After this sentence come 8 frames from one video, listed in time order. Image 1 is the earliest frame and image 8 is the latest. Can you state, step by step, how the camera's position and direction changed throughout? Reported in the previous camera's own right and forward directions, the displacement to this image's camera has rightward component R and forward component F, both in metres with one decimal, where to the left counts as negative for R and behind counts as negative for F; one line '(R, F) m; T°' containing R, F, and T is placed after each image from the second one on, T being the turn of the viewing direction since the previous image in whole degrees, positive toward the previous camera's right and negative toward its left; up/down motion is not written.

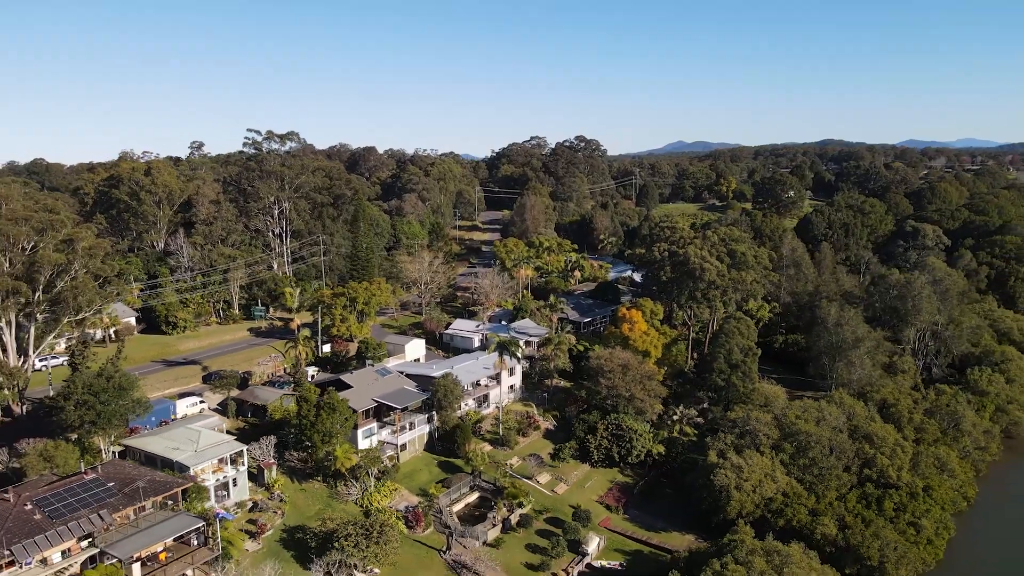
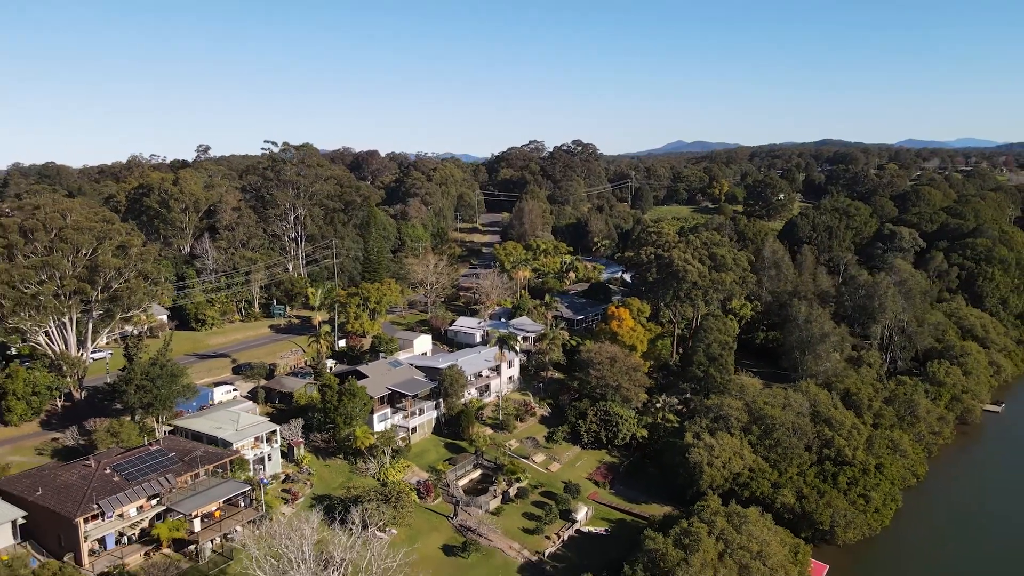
(0.0, -2.7) m; 0°
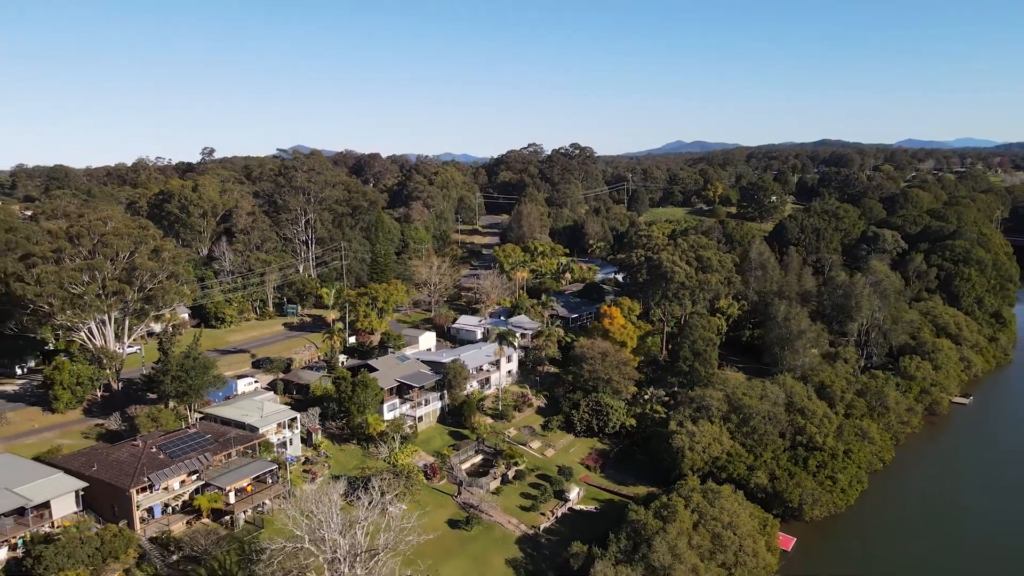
(0.0, -2.1) m; 0°
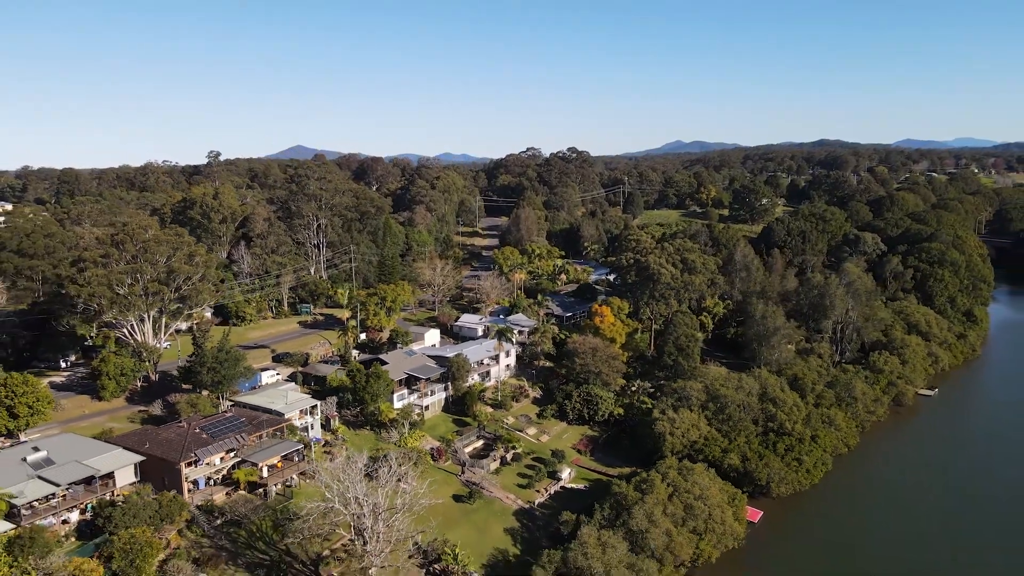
(+0.1, -2.7) m; 0°
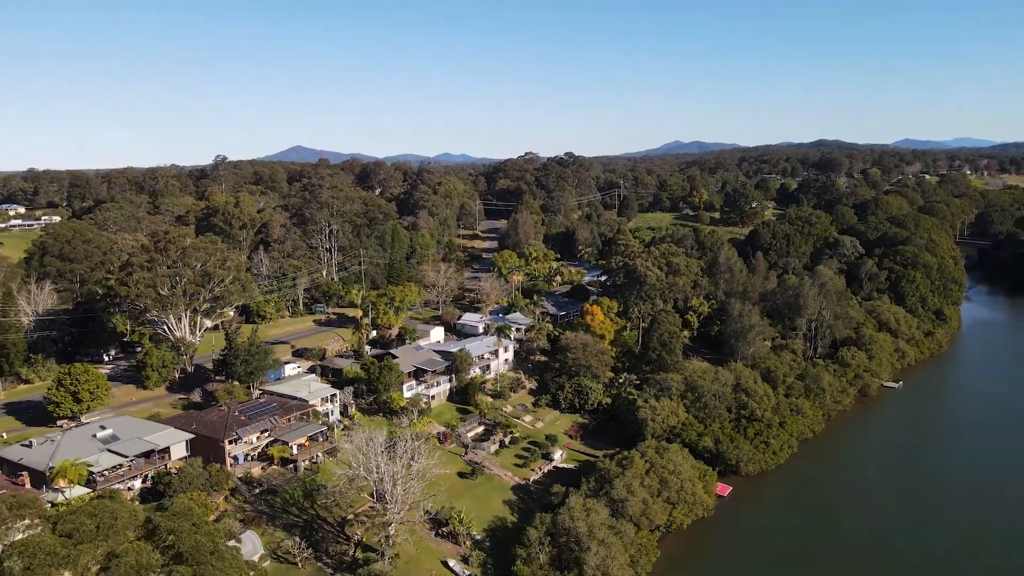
(+0.1, -3.2) m; 0°
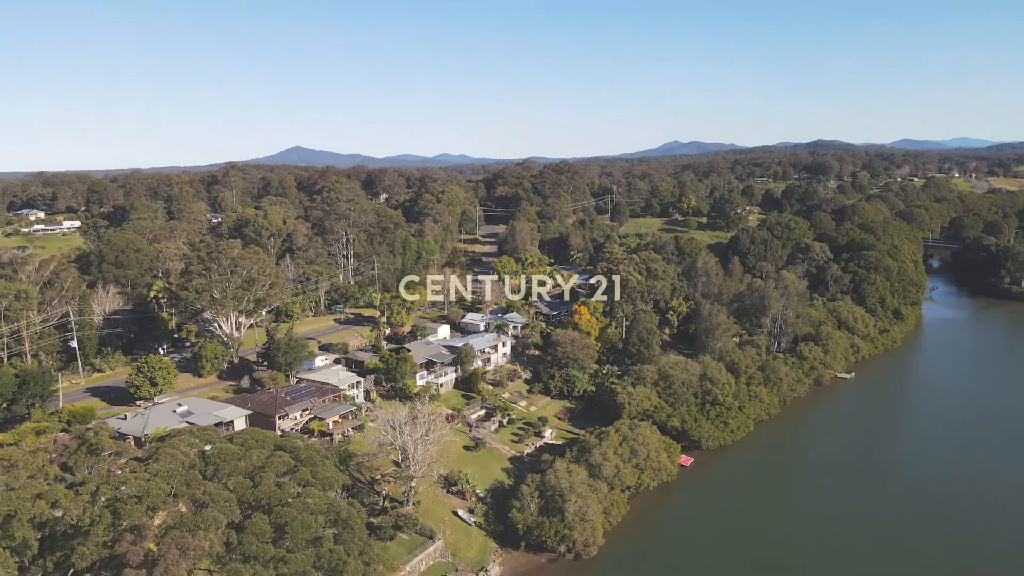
(+0.1, -5.3) m; 0°
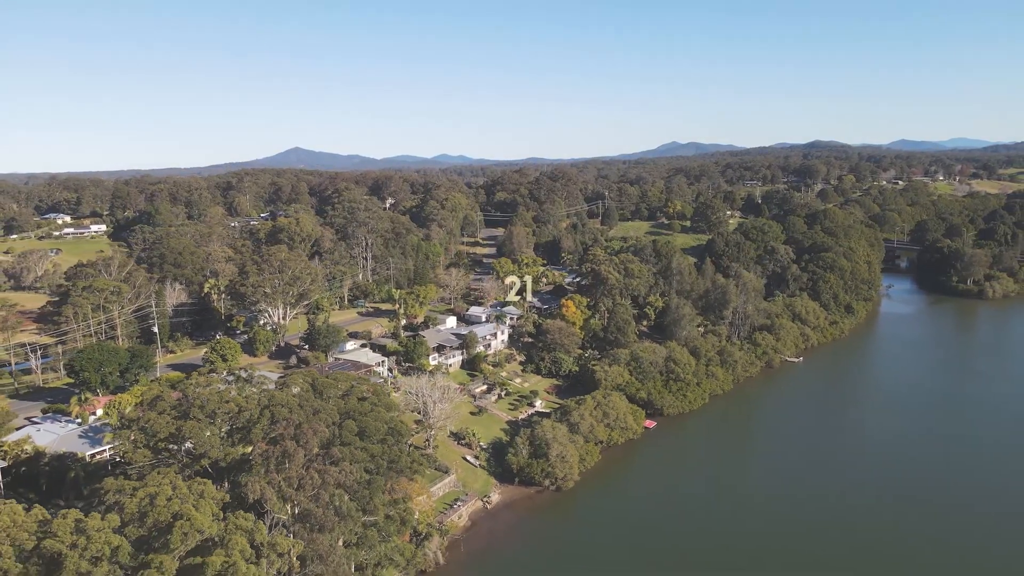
(+0.1, -7.6) m; 0°
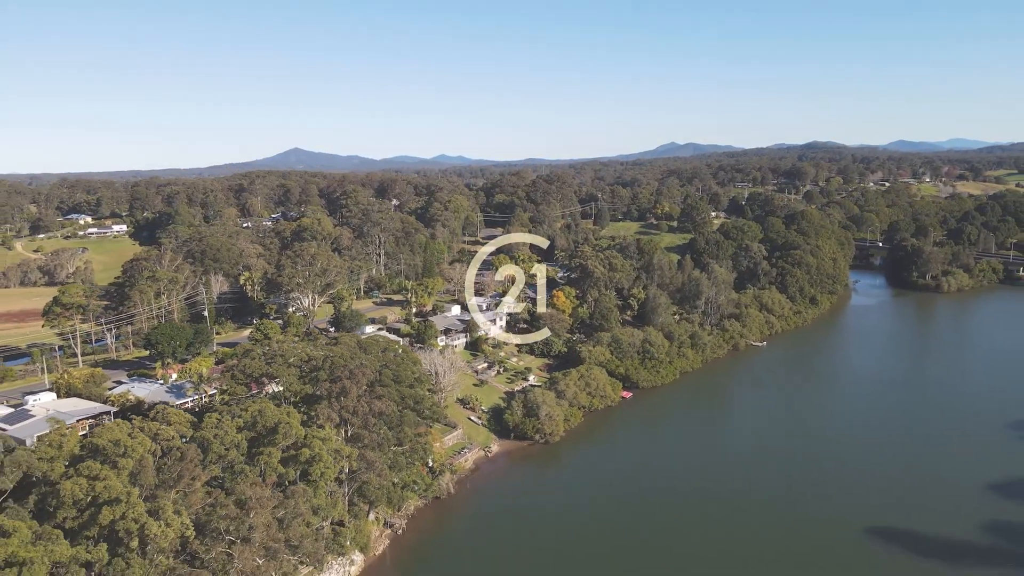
(+0.2, -6.9) m; 0°
